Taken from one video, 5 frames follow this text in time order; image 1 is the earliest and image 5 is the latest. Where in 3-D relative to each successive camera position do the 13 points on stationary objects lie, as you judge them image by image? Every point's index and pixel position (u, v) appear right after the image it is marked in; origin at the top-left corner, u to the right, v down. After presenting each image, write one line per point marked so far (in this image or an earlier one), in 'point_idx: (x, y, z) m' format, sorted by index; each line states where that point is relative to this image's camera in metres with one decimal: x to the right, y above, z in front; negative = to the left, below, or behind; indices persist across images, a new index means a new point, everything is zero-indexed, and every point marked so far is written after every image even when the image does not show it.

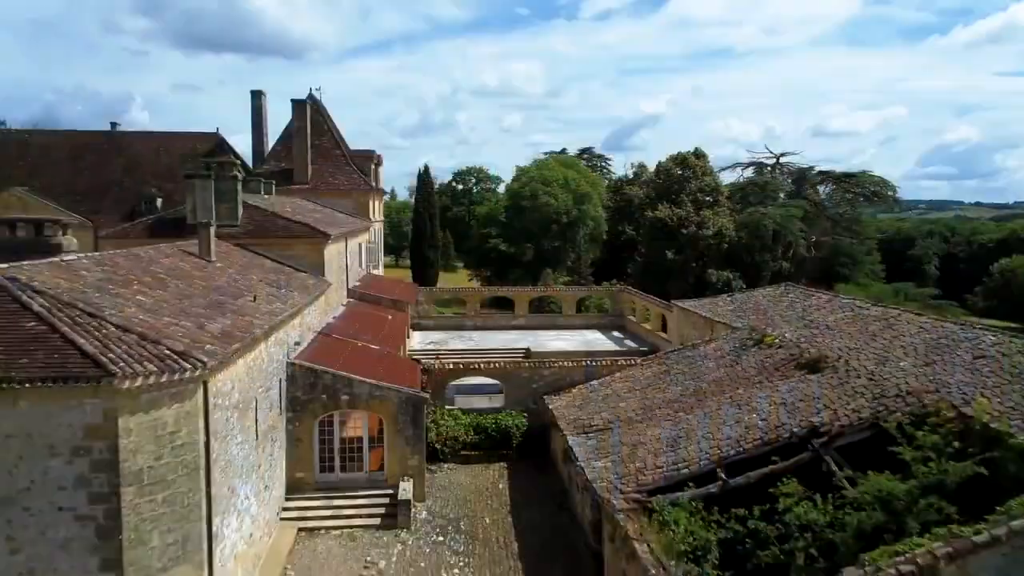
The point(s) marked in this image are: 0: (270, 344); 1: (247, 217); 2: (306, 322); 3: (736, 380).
0: (-3.7, -0.9, +13.4) m
1: (-6.1, +1.6, +20.0) m
2: (-4.0, -0.7, +16.9) m
3: (+4.0, -1.7, +15.8) m
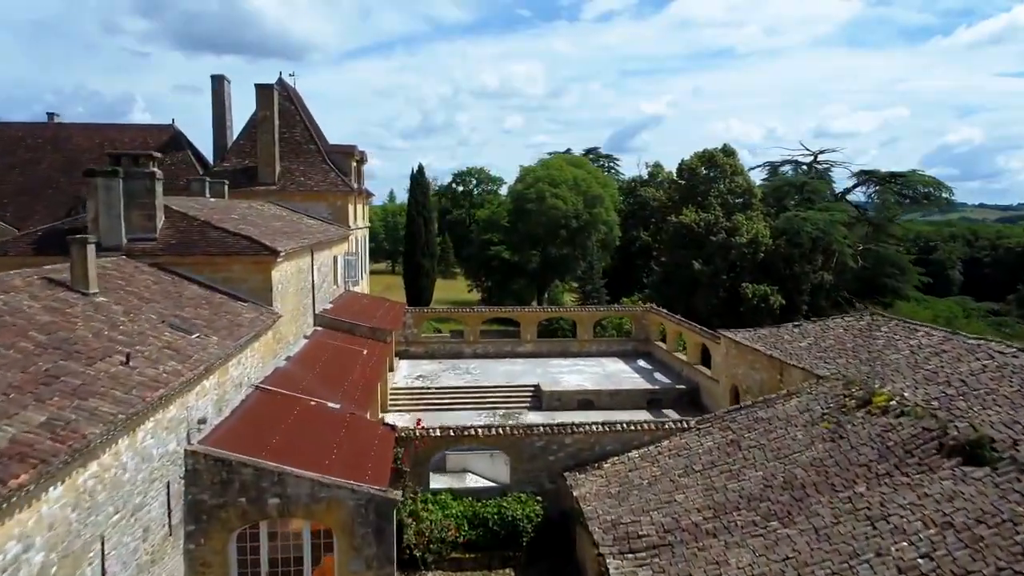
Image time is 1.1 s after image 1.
0: (-3.6, -1.4, +8.5) m
1: (-6.0, +1.1, +15.1) m
2: (-3.9, -1.2, +12.0) m
3: (+4.2, -2.2, +10.9) m
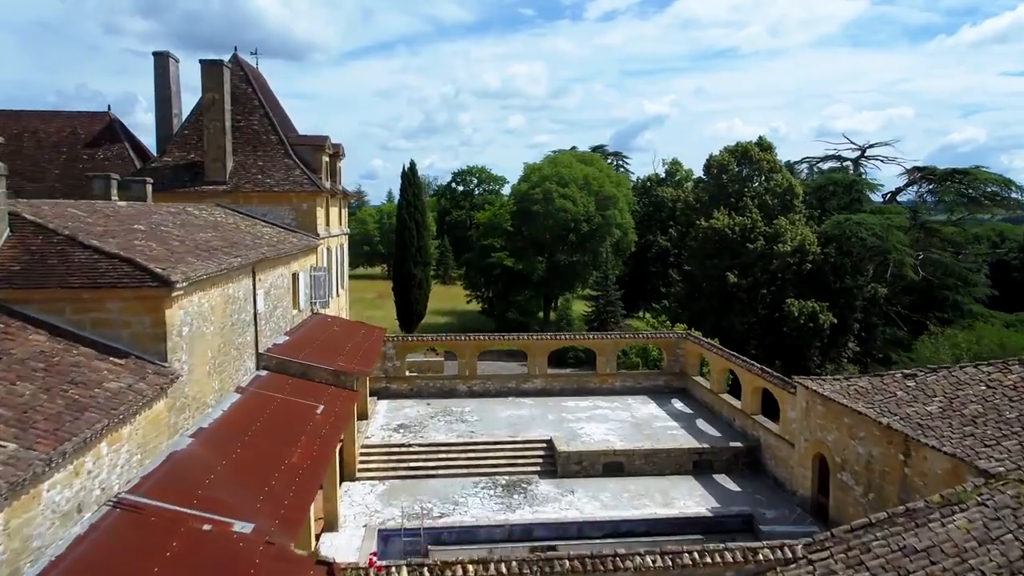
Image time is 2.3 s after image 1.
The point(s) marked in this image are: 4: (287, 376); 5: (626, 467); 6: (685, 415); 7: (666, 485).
0: (-3.5, -2.0, +3.7) m
1: (-5.9, +0.5, +10.3) m
2: (-3.8, -1.8, +7.1) m
3: (+4.3, -2.8, +6.0) m
4: (-4.0, -1.5, +15.4) m
5: (+2.1, -3.3, +16.2) m
6: (+3.8, -2.8, +19.2) m
7: (+2.8, -3.5, +15.7) m
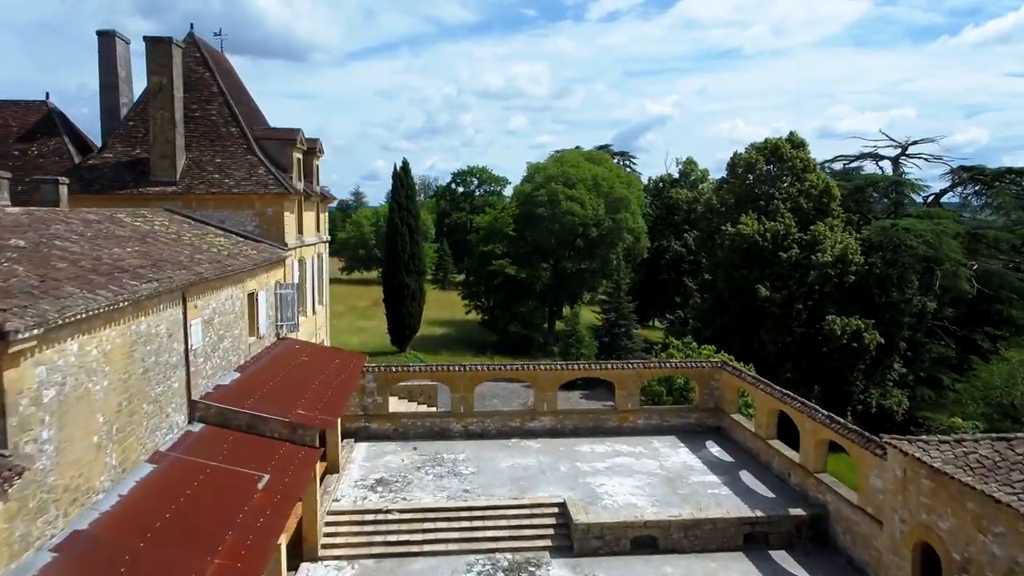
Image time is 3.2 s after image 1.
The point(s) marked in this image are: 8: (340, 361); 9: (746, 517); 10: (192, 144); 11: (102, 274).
0: (-3.5, -2.4, +0.3) m
1: (-5.8, +0.1, +6.9) m
2: (-3.7, -2.2, +3.8) m
3: (+4.3, -3.2, +2.6) m
4: (-3.9, -2.0, +12.0) m
5: (+2.2, -3.7, +12.9) m
6: (+3.9, -3.2, +15.8) m
7: (+2.8, -4.0, +12.4) m
8: (-3.4, -1.4, +17.5) m
9: (+3.5, -3.4, +13.1) m
10: (-6.8, +3.1, +18.6) m
11: (-4.6, +0.2, +9.8) m
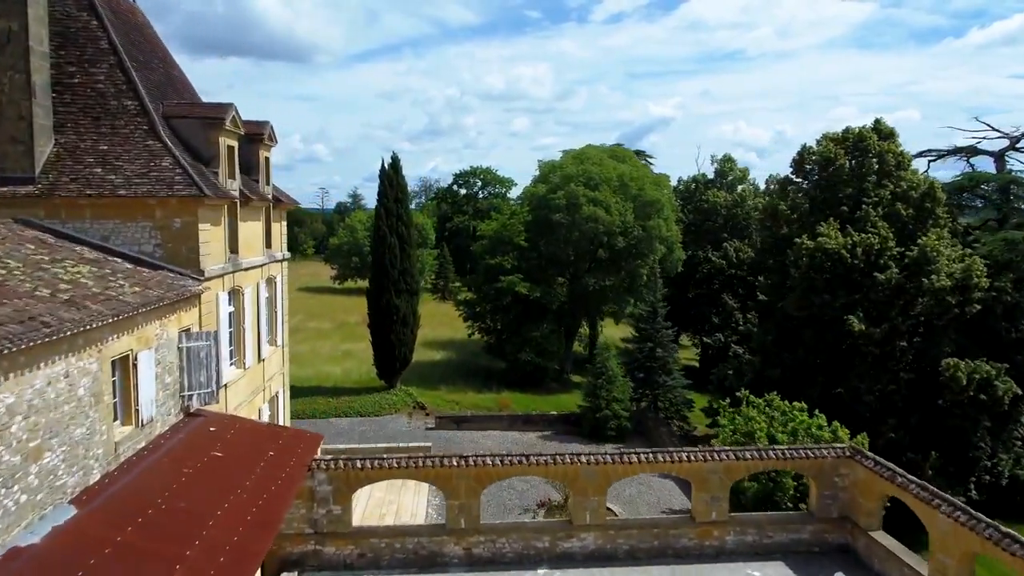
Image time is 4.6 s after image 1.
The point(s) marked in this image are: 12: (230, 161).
0: (-3.1, -3.0, -5.7) m
1: (-5.5, -0.6, +1.0) m
2: (-3.4, -2.8, -2.2) m
3: (+4.6, -3.8, -3.4) m
4: (-3.6, -2.6, +6.0) m
5: (+2.5, -4.4, +6.9) m
6: (+4.2, -3.9, +9.8) m
7: (+3.2, -4.6, +6.3) m
8: (-3.1, -2.1, +11.5) m
9: (+3.8, -4.1, +7.0) m
10: (-6.4, +2.4, +12.6) m
11: (-4.3, -0.5, +3.8) m
12: (-4.6, +2.1, +14.3) m
